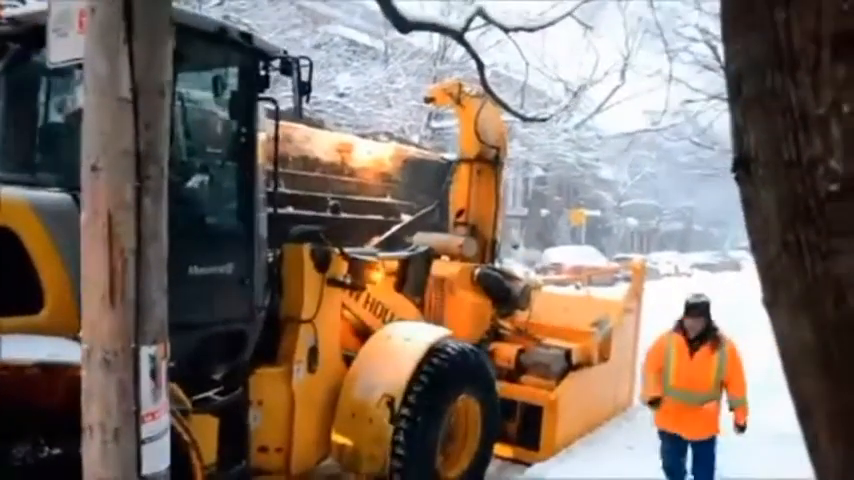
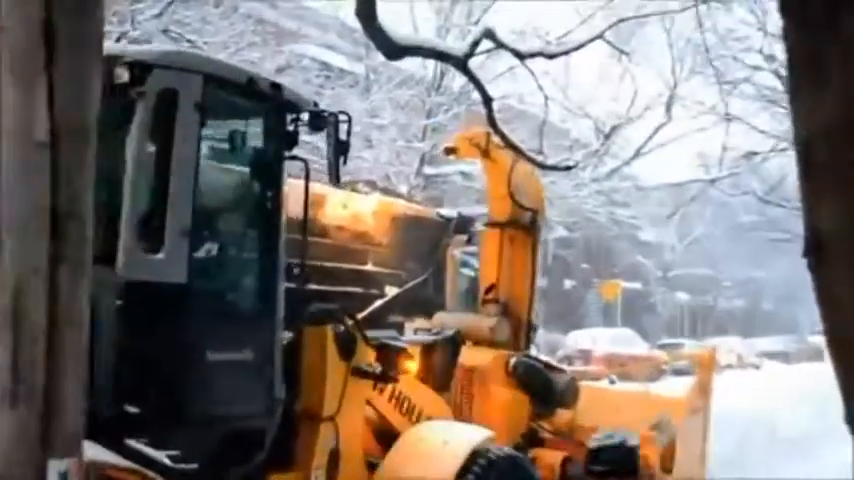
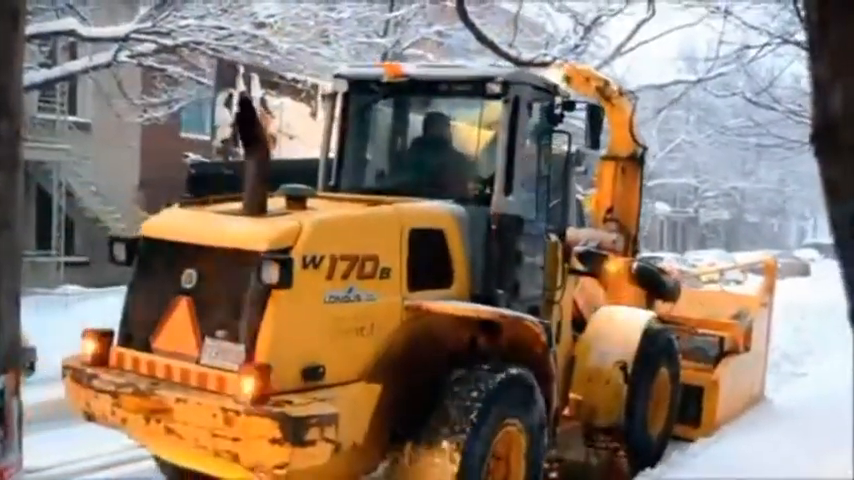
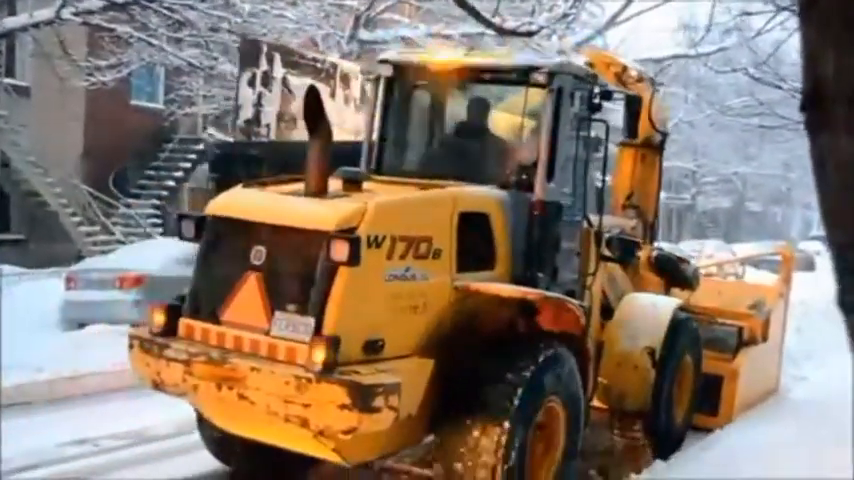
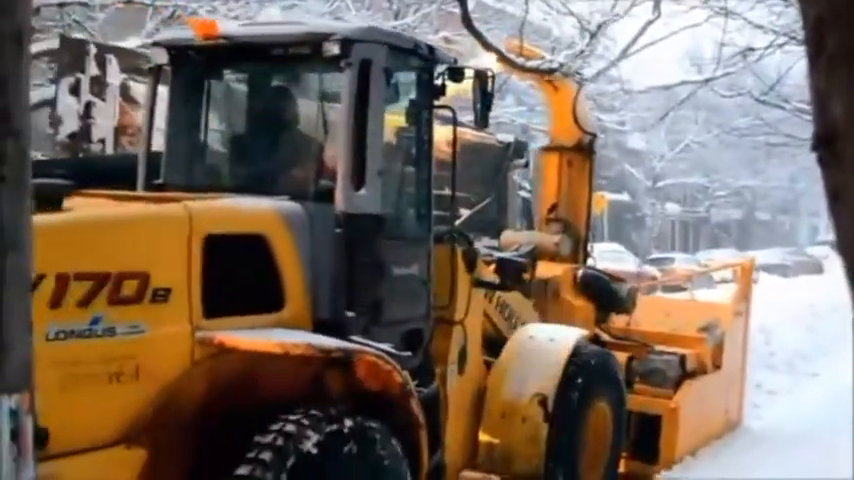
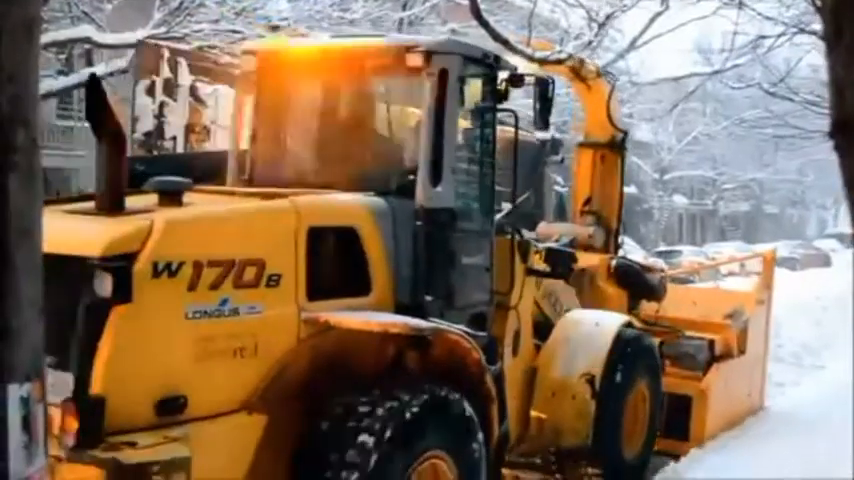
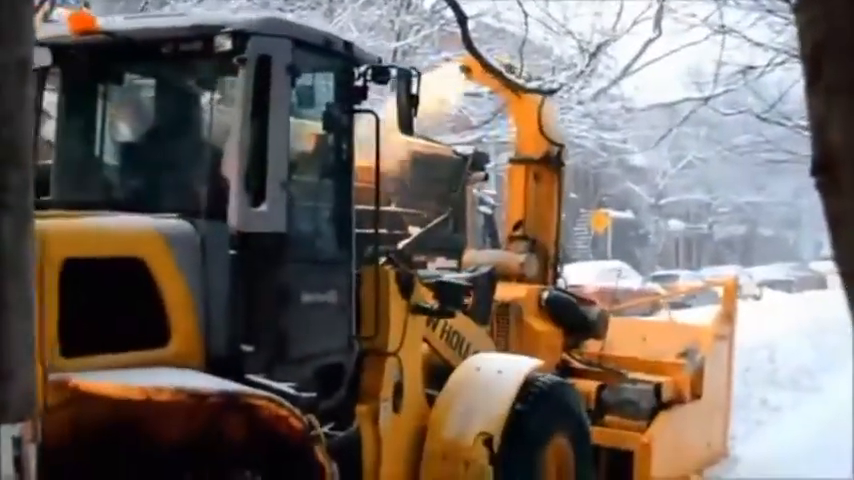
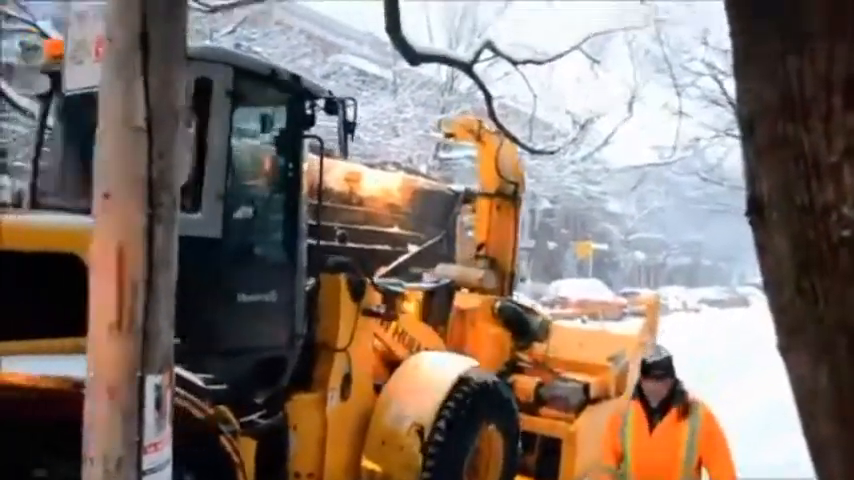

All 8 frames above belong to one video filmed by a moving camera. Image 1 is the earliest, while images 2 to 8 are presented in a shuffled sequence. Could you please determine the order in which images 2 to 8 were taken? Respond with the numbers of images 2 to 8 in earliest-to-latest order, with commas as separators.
8, 2, 7, 5, 6, 3, 4
